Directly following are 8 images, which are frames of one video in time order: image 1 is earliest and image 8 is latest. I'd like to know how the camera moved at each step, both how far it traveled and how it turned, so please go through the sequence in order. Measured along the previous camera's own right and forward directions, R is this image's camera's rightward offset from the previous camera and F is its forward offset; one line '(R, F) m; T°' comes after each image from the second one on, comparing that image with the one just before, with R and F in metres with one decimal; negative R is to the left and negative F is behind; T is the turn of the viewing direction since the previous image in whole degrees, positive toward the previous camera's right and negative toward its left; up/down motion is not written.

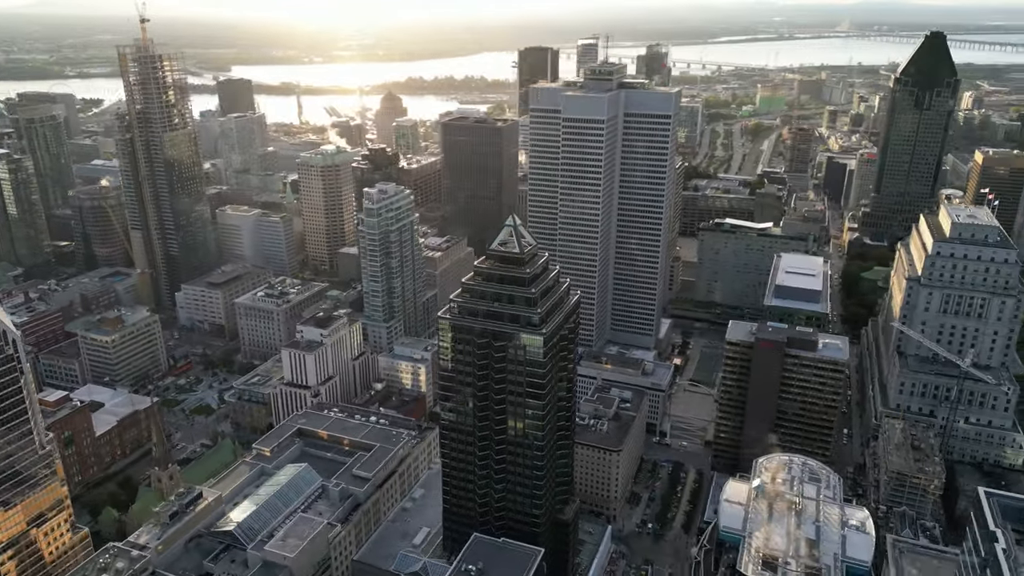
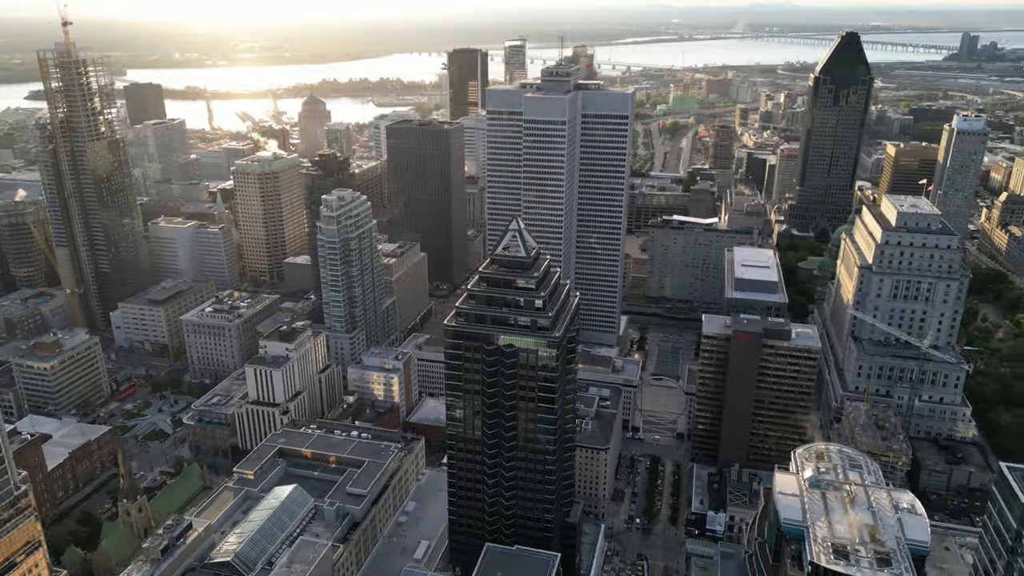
(-8.4, +1.3) m; +6°
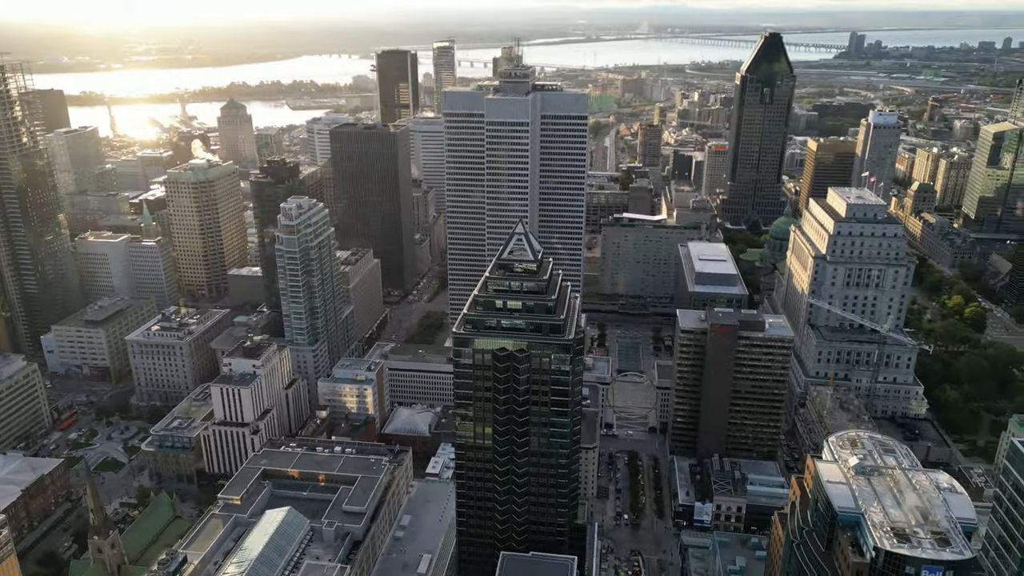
(-8.3, +1.3) m; +6°
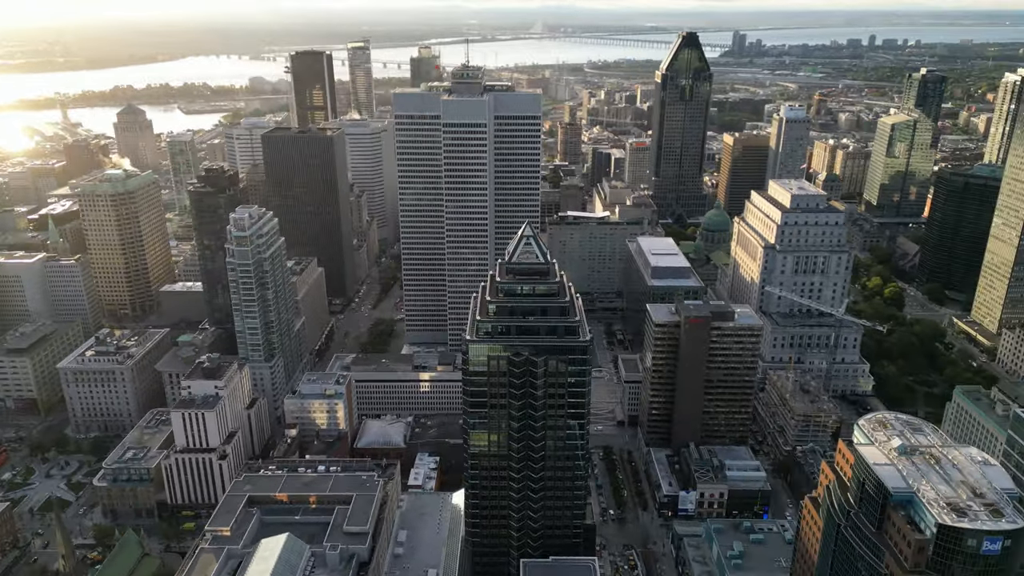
(-9.6, +1.7) m; +7°
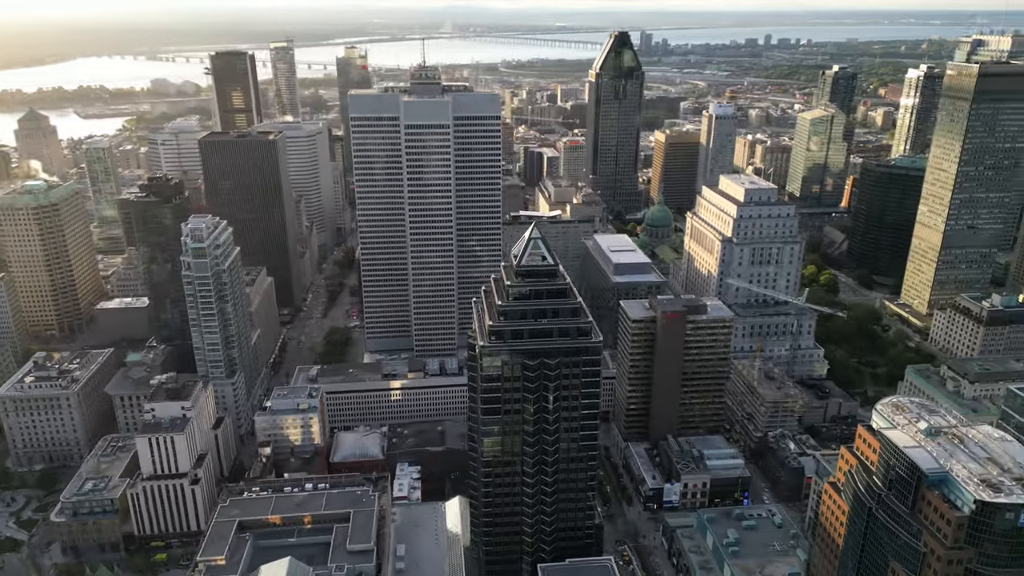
(-8.3, +1.4) m; +6°
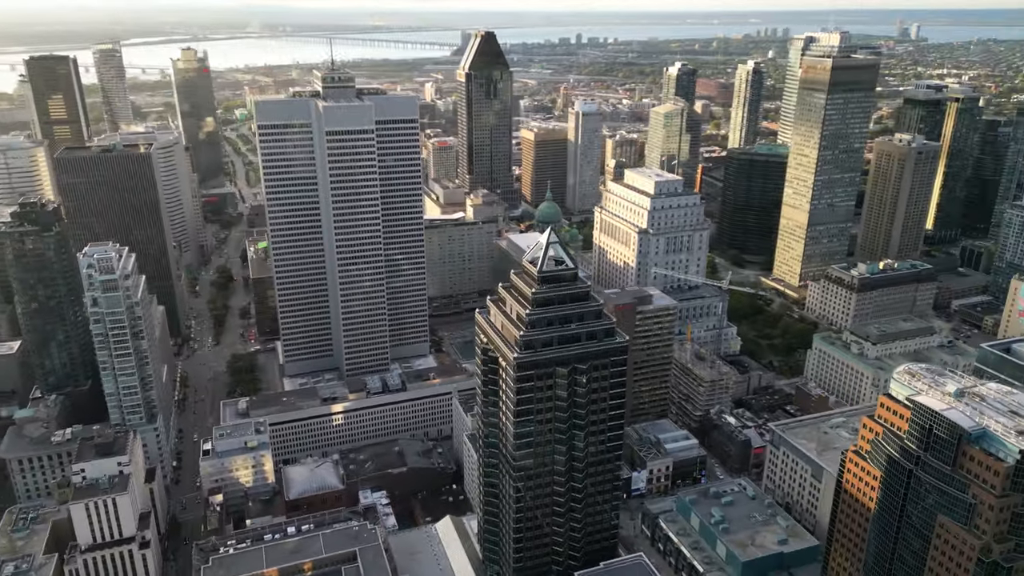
(-16.3, +3.9) m; +13°
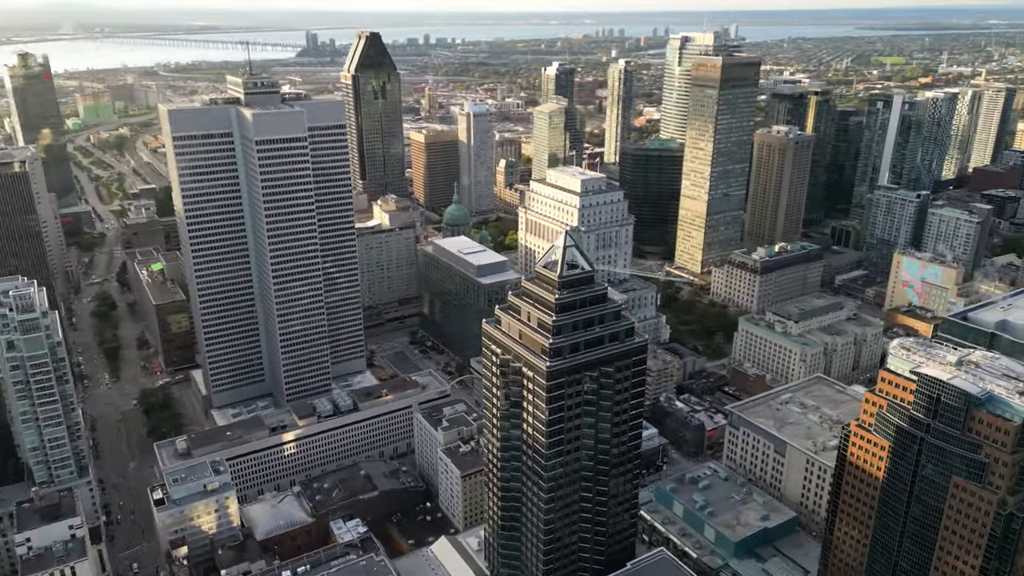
(-13.6, +3.1) m; +11°
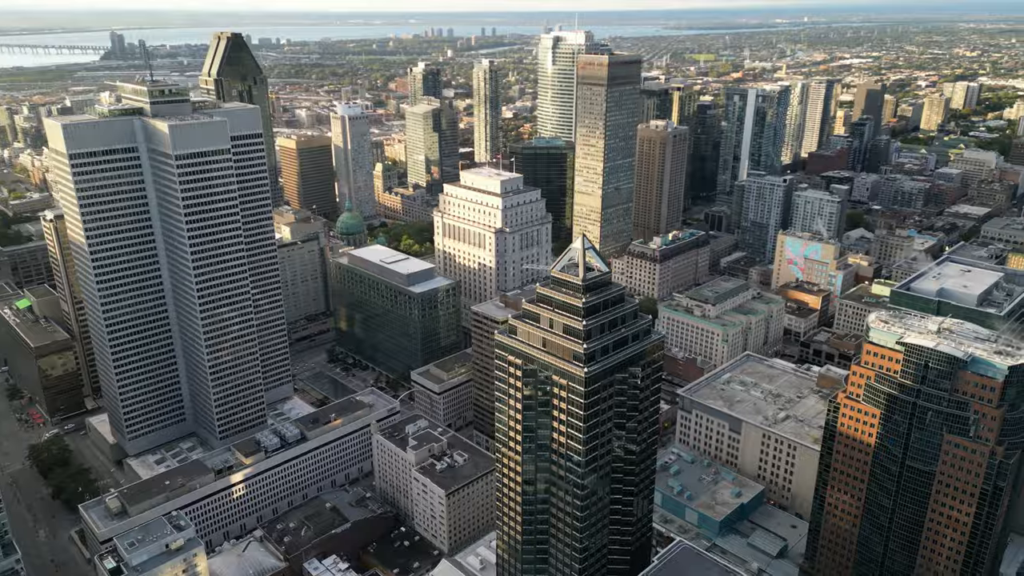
(-14.8, +3.5) m; +12°
